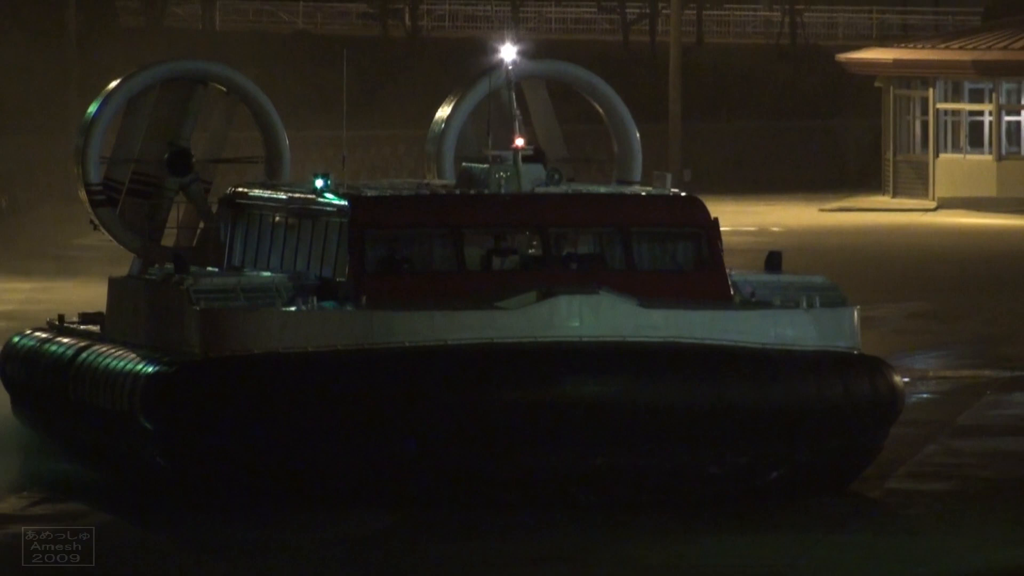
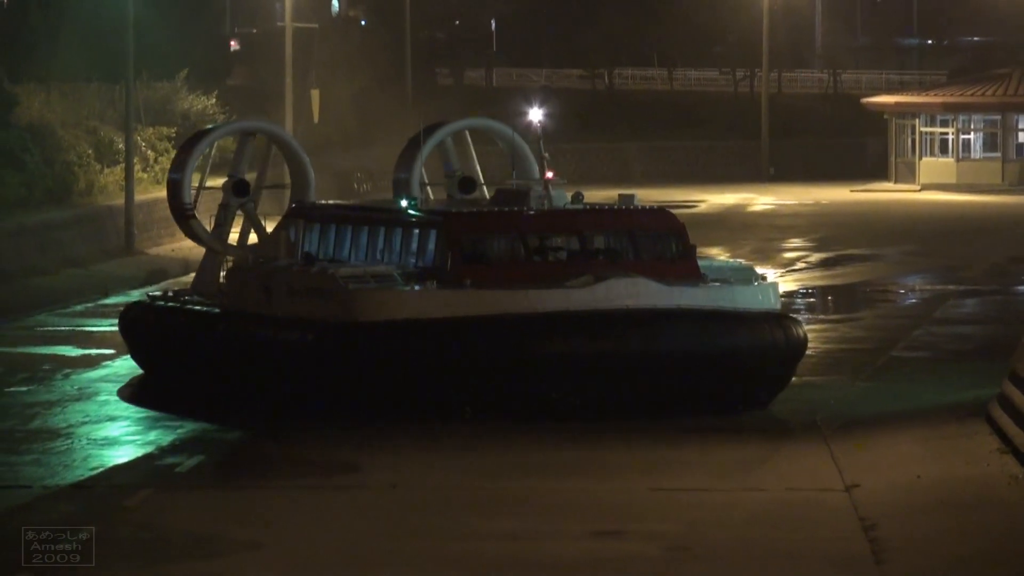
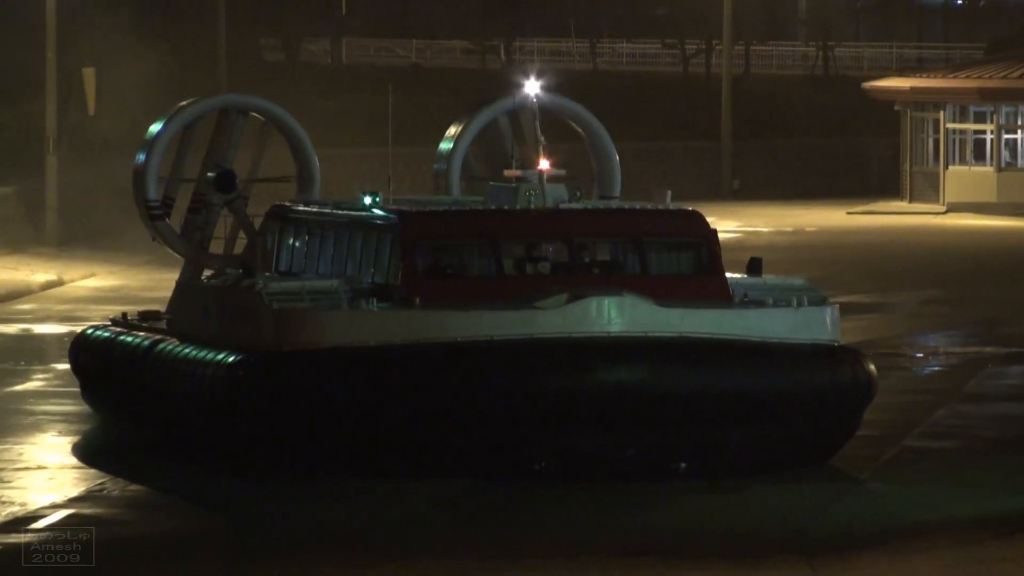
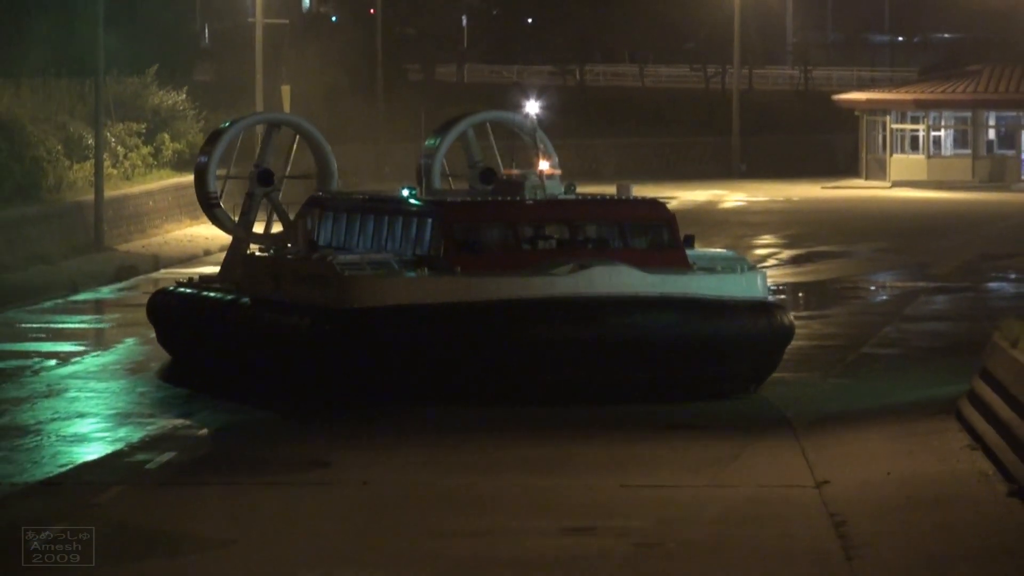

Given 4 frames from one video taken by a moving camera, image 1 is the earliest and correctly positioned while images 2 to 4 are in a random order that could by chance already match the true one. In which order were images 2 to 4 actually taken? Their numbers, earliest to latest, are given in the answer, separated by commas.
3, 4, 2
